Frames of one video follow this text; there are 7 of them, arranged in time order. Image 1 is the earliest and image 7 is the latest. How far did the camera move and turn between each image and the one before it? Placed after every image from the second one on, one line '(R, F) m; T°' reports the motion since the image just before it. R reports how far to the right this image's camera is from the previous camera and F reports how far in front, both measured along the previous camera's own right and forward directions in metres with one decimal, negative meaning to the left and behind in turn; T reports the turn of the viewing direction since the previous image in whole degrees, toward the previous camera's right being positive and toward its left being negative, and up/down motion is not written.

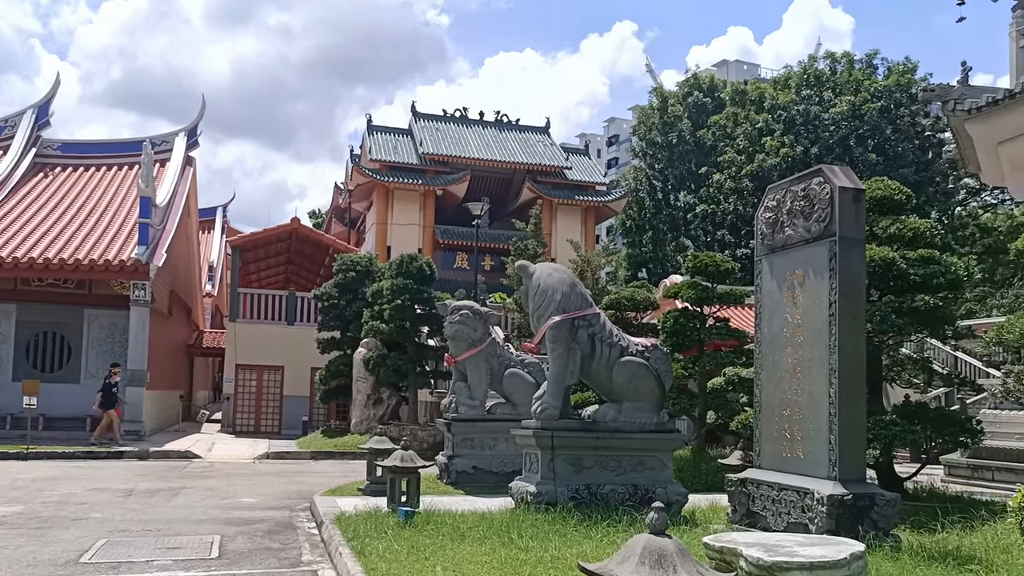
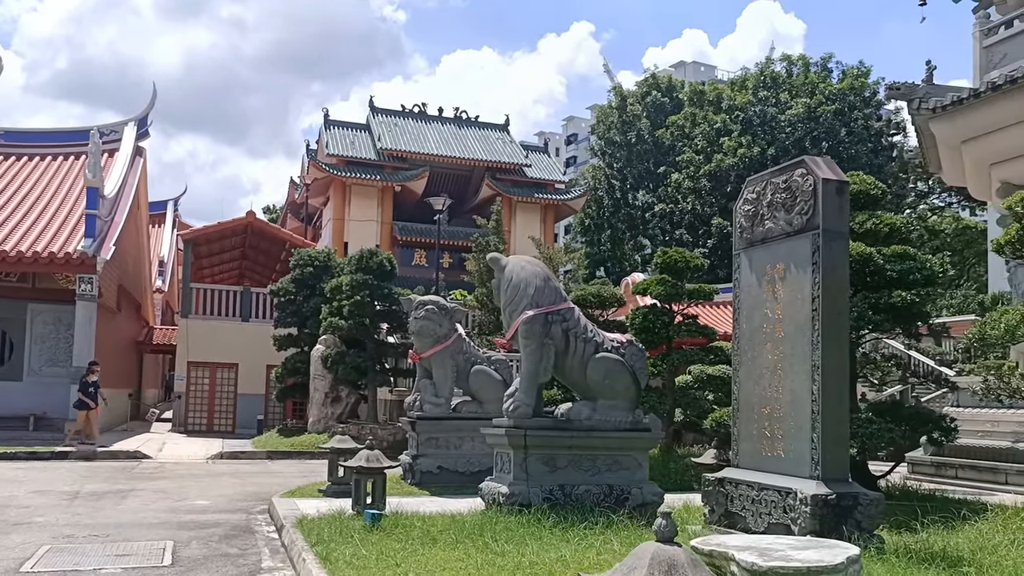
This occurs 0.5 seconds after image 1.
(-0.1, +0.2) m; +3°
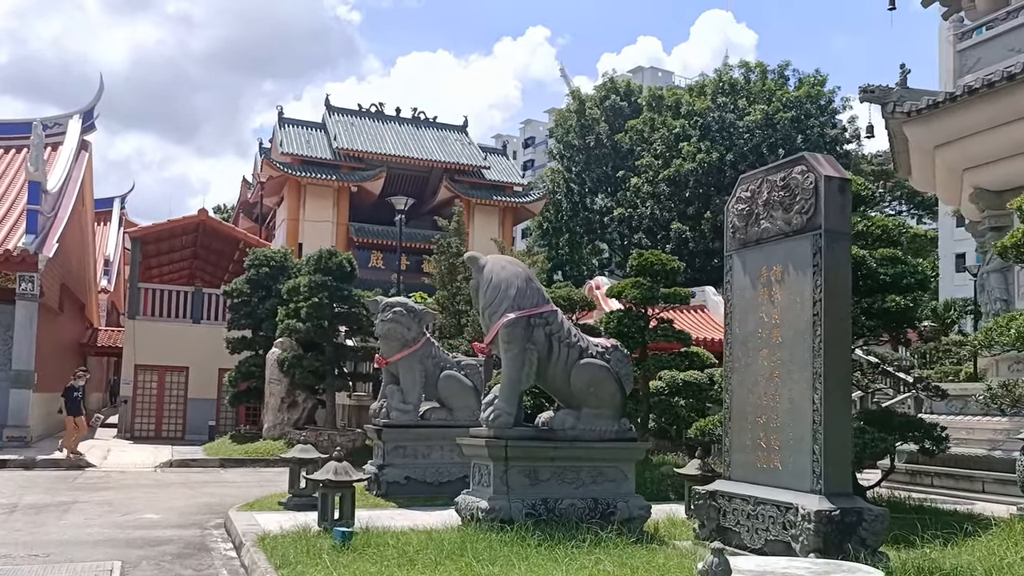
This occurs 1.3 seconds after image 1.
(-0.2, +0.4) m; +3°
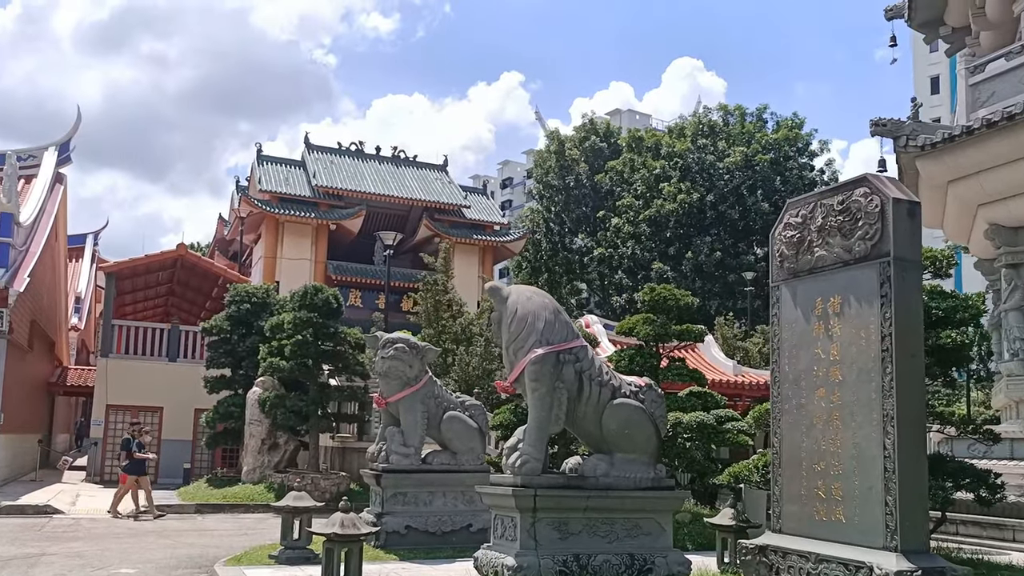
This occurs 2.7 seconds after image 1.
(-0.3, +0.5) m; +2°
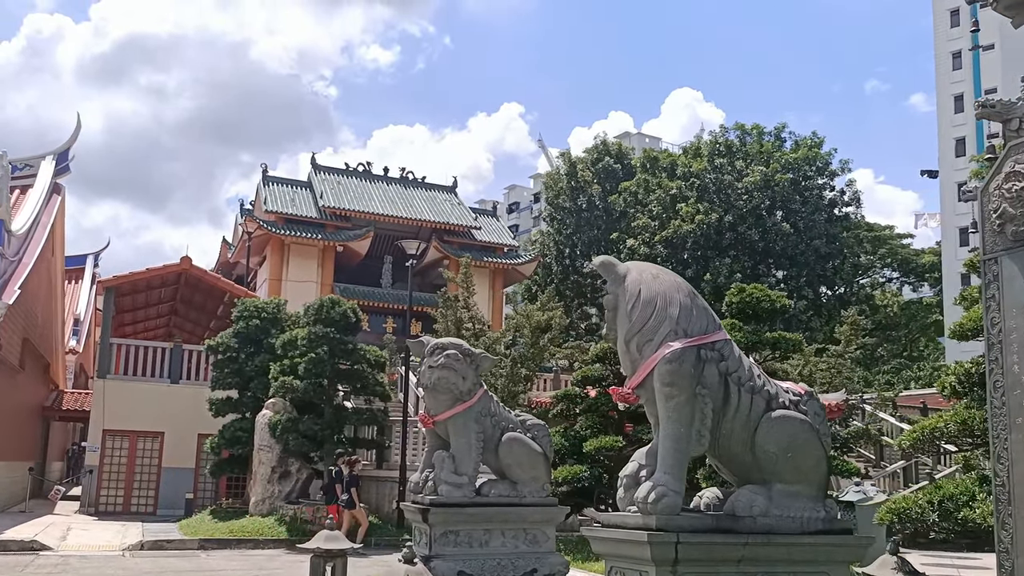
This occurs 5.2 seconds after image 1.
(-0.6, +1.4) m; 0°
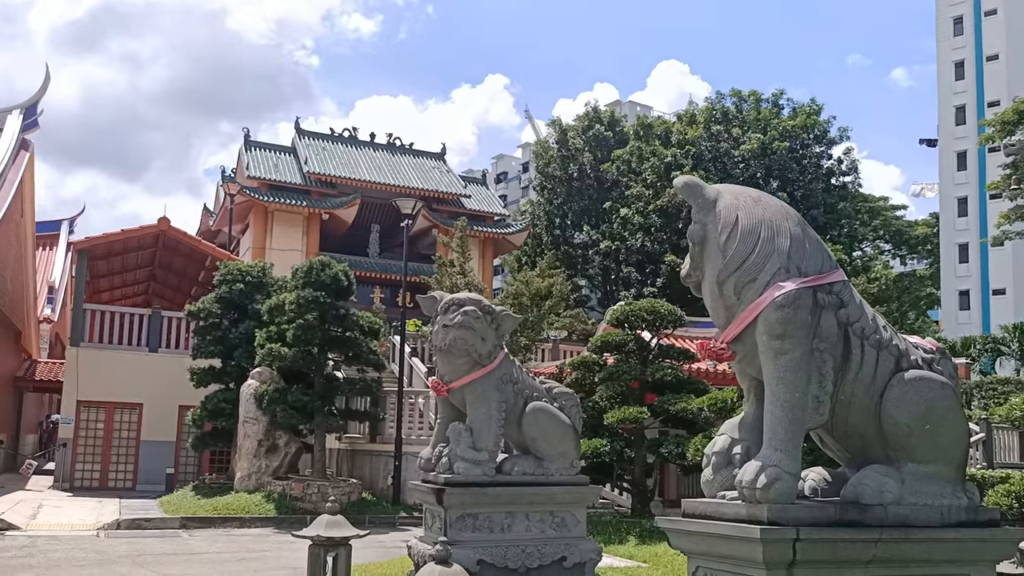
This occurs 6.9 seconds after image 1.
(-0.3, +0.9) m; +1°
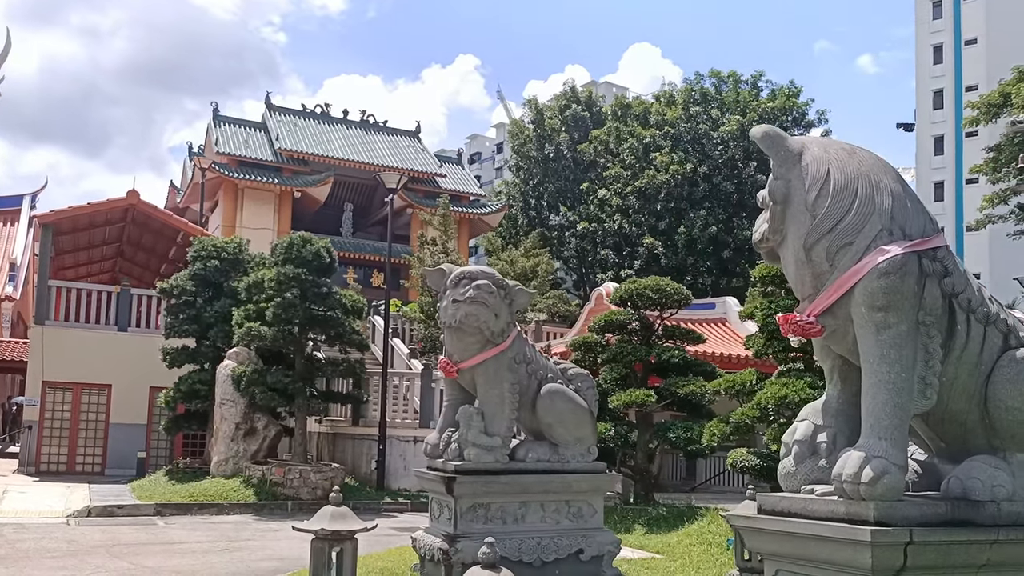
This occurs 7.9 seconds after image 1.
(-0.3, +0.5) m; +2°
